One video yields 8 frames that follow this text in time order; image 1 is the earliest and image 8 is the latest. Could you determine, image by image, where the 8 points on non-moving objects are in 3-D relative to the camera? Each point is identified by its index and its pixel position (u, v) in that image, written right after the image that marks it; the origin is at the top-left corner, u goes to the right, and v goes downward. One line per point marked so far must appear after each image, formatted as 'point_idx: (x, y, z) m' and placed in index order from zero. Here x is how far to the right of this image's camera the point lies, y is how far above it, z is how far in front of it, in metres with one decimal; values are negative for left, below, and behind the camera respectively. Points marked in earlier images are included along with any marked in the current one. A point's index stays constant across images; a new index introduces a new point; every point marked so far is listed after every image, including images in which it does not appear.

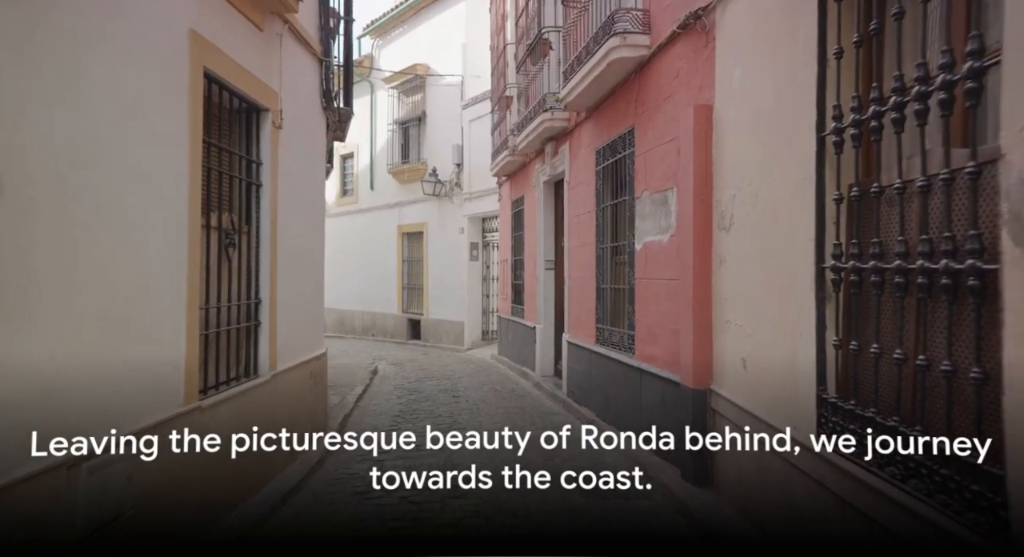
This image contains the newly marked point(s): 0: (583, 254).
0: (+1.0, +0.3, +7.9) m
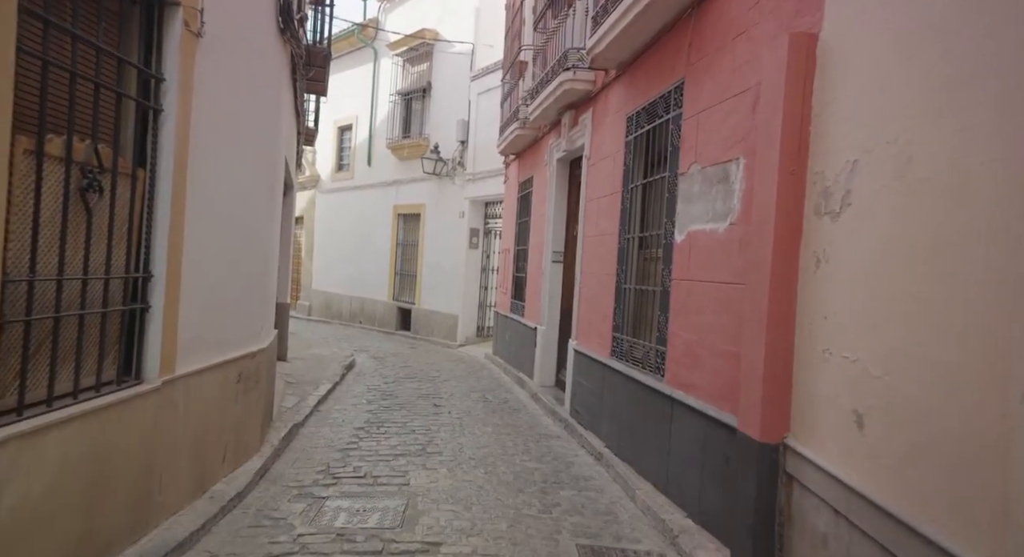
0: (+1.0, +0.3, +6.5) m
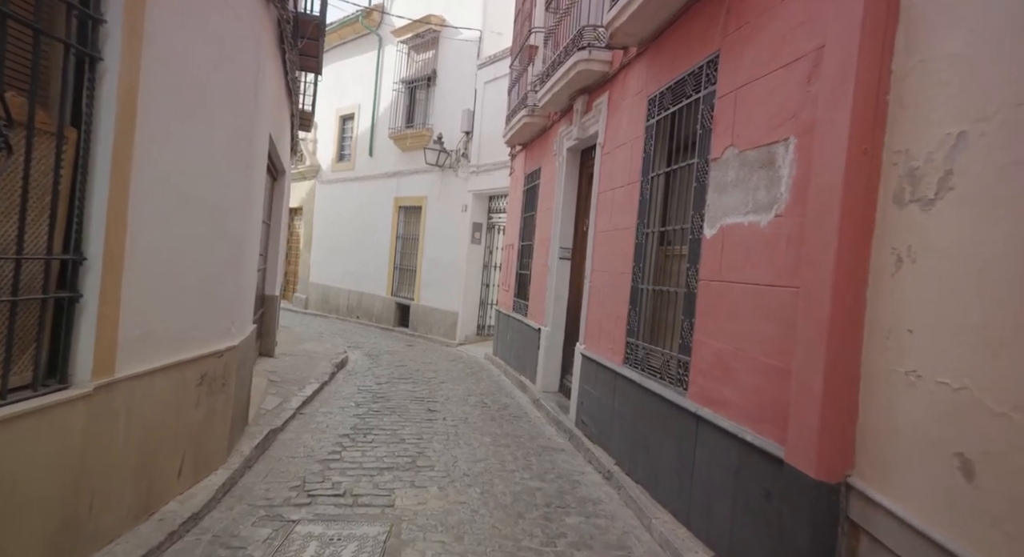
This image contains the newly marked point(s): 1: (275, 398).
0: (+1.0, +0.4, +5.9) m
1: (-2.5, -1.3, +6.4) m
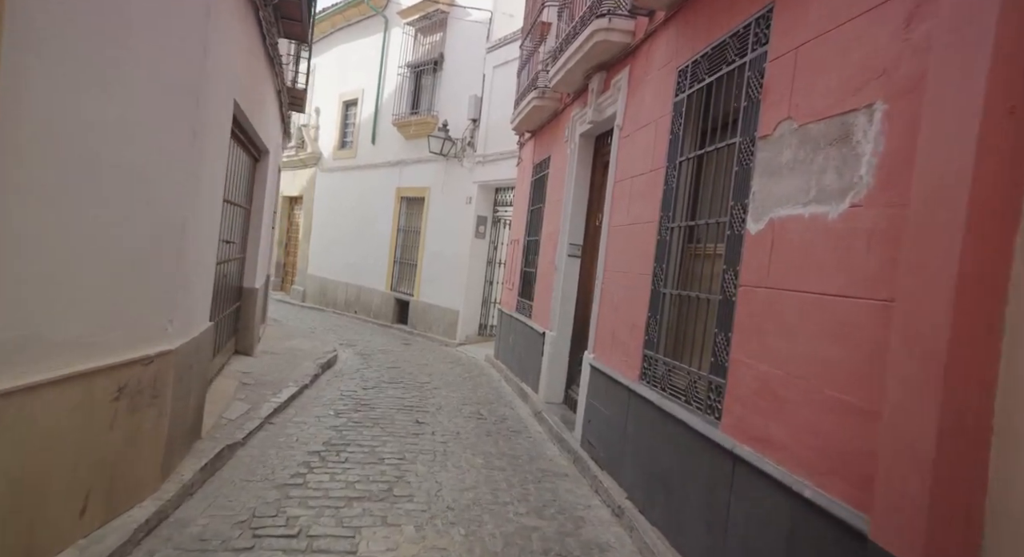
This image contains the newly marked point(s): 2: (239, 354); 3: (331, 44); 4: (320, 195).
0: (+1.0, +0.3, +5.2) m
1: (-2.5, -1.2, +5.6) m
2: (-3.5, -1.0, +7.6) m
3: (-5.7, +7.4, +18.8) m
4: (-6.1, +2.6, +18.8) m
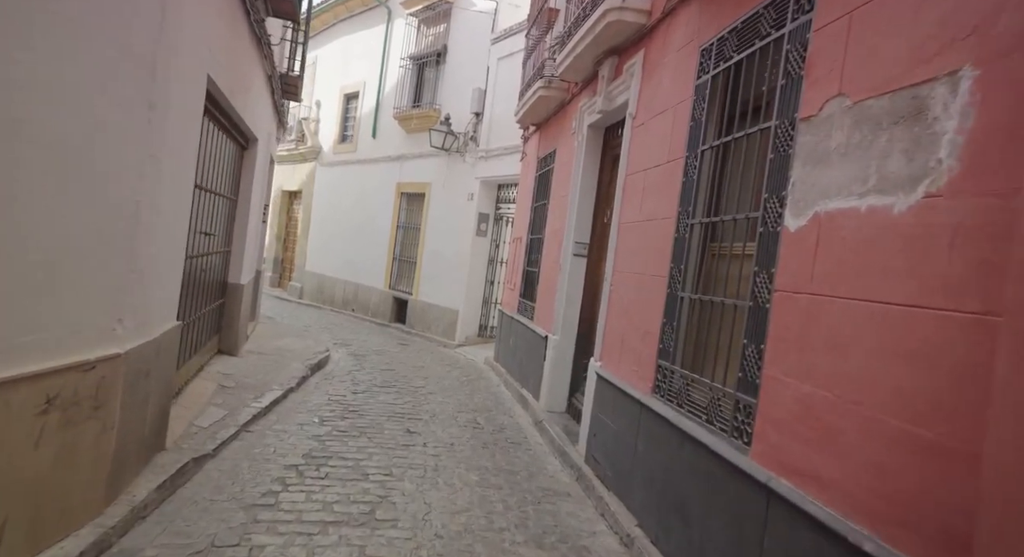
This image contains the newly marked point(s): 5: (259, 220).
0: (+1.1, +0.3, +4.7) m
1: (-2.6, -1.2, +5.2) m
2: (-3.5, -0.9, +7.2) m
3: (-5.5, +7.5, +18.4) m
4: (-6.0, +2.7, +18.4) m
5: (-3.6, +0.8, +8.5) m
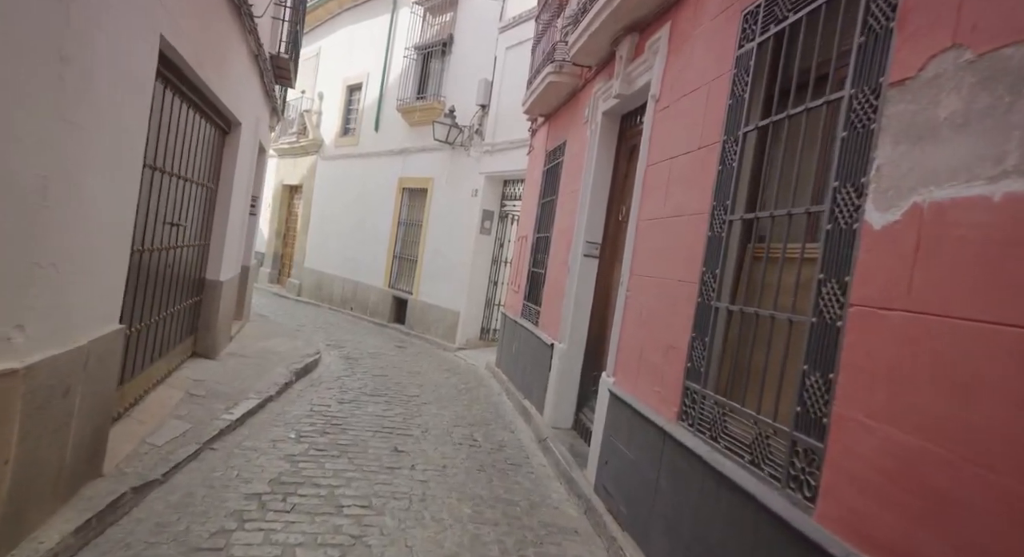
0: (+1.1, +0.3, +4.1) m
1: (-2.6, -1.1, +4.6) m
2: (-3.5, -0.9, +6.6) m
3: (-5.2, +7.6, +17.8) m
4: (-5.8, +2.8, +17.8) m
5: (-3.6, +0.9, +7.9) m
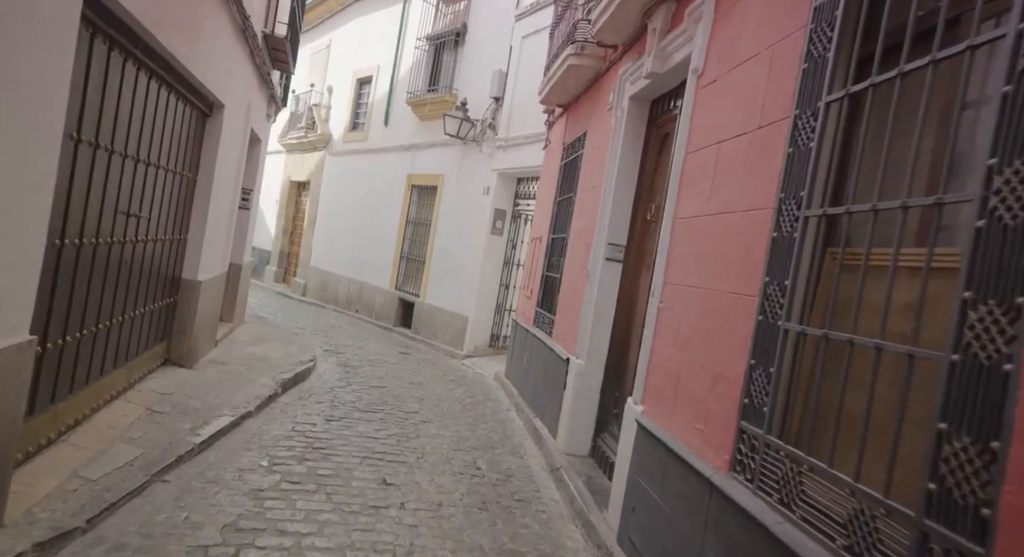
0: (+1.1, +0.2, +3.3) m
1: (-2.5, -1.1, +3.9) m
2: (-3.4, -0.9, +6.0) m
3: (-4.7, +7.5, +17.2) m
4: (-5.3, +2.8, +17.2) m
5: (-3.4, +0.9, +7.3) m
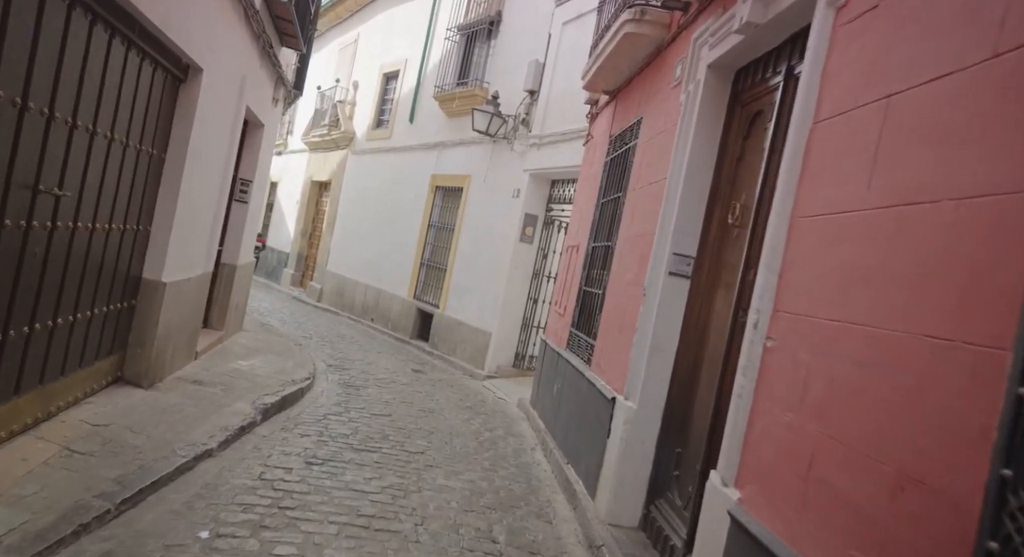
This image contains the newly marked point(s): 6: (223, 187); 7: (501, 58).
0: (+1.3, +0.1, +2.1) m
1: (-2.4, -1.1, +2.8) m
2: (-3.1, -0.9, +4.9) m
3: (-3.7, +7.4, +16.3) m
4: (-4.5, +2.7, +16.3) m
5: (-3.0, +0.9, +6.2) m
6: (-3.0, +1.0, +6.3) m
7: (-0.2, +4.2, +11.4) m
